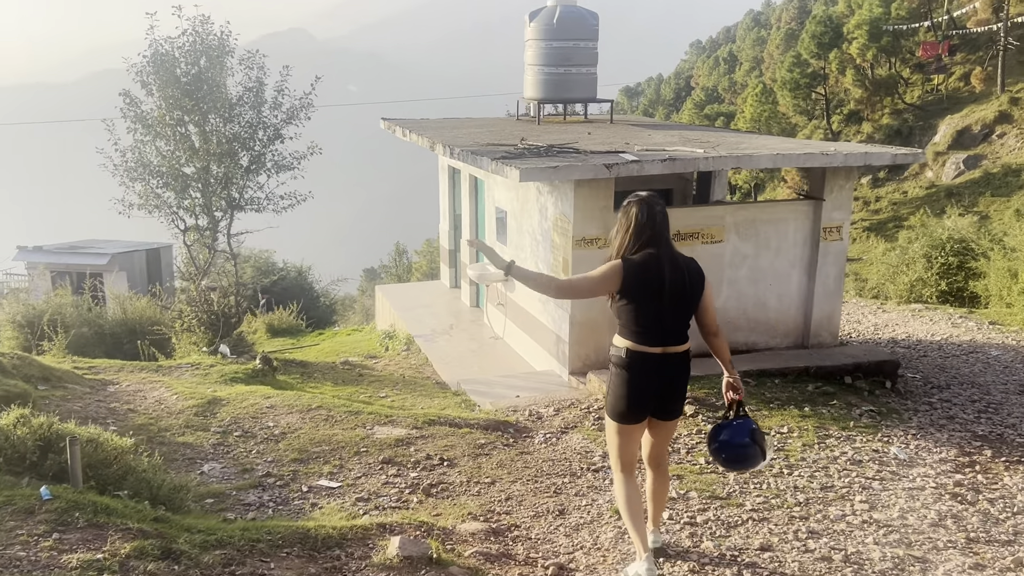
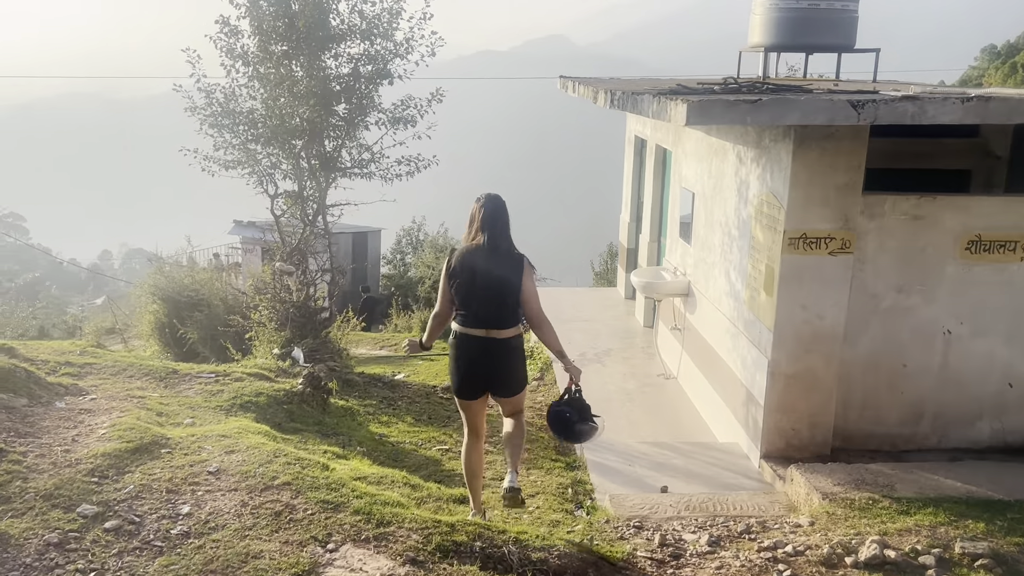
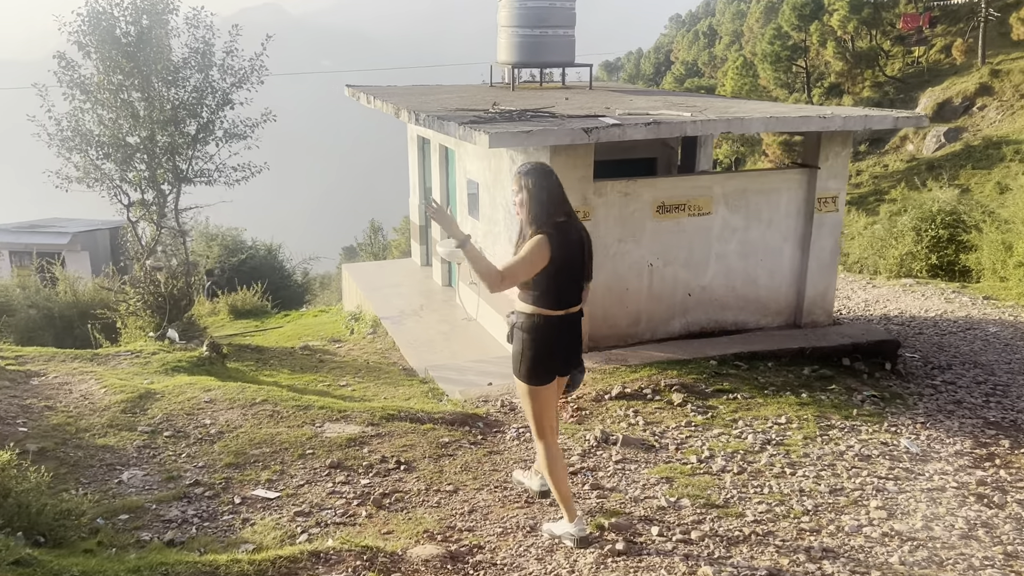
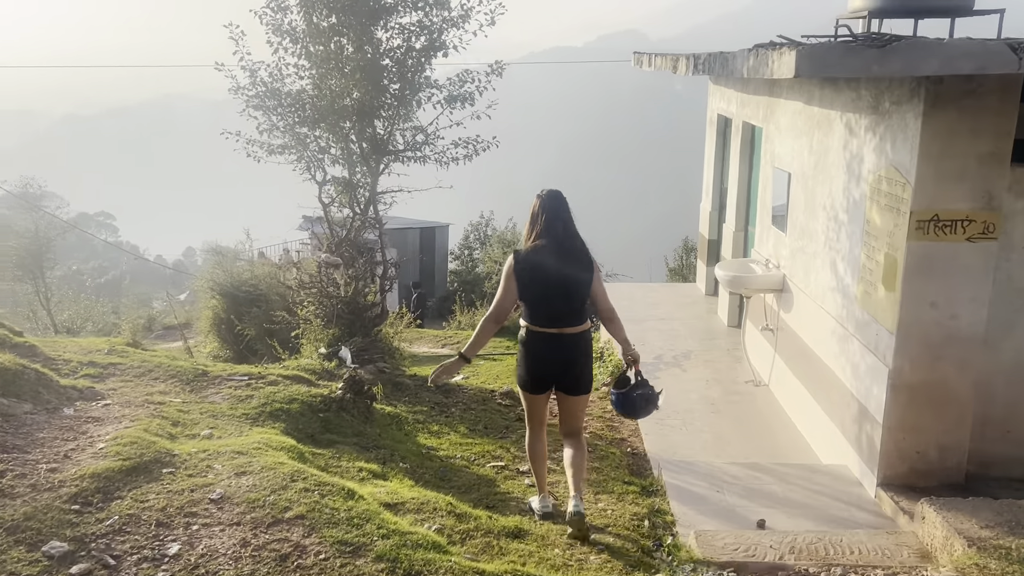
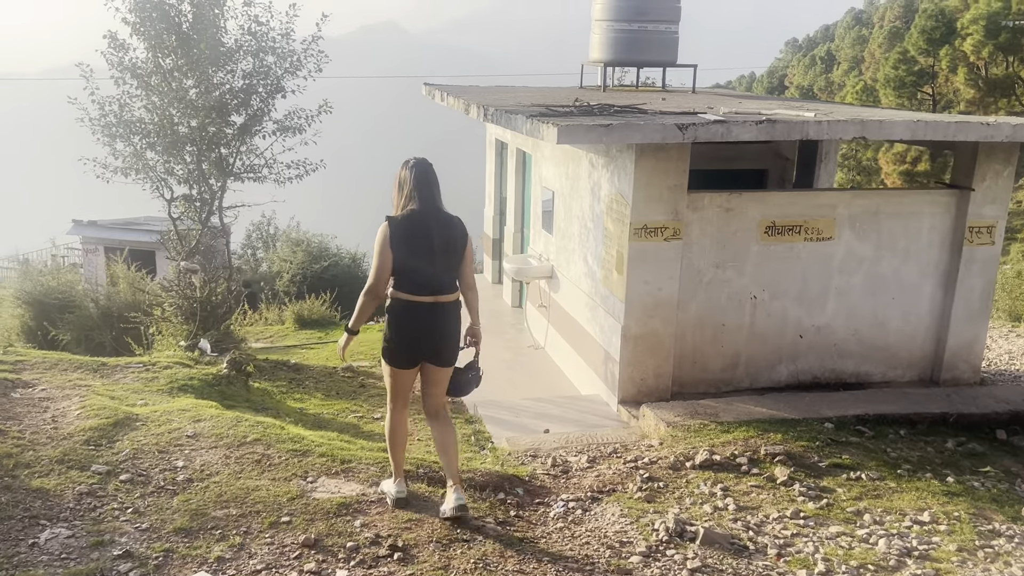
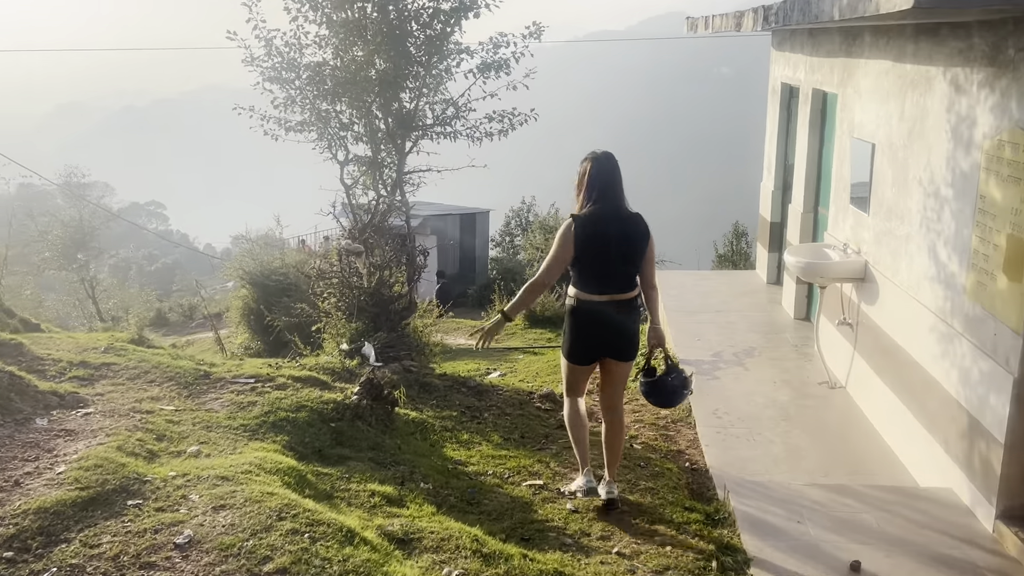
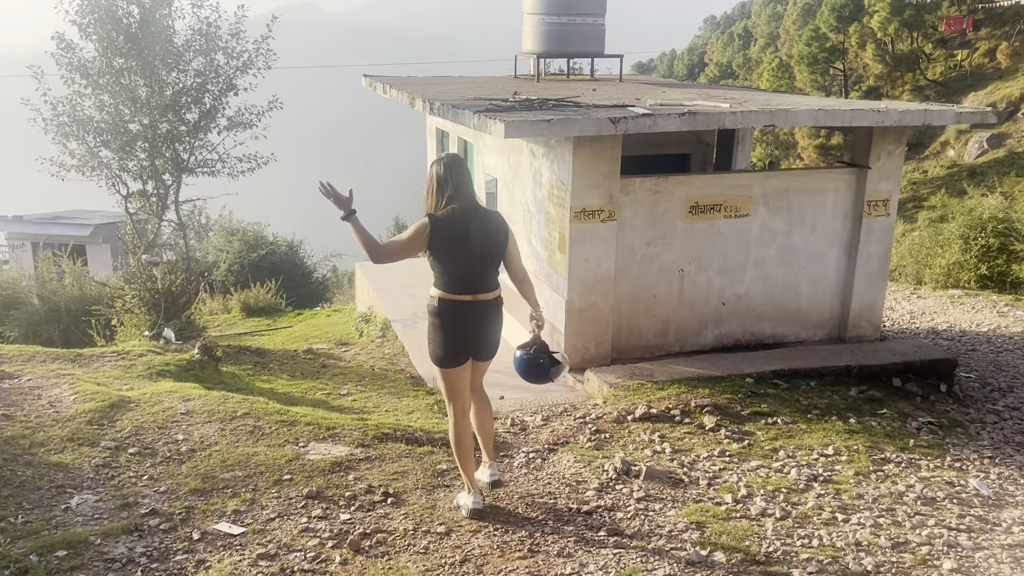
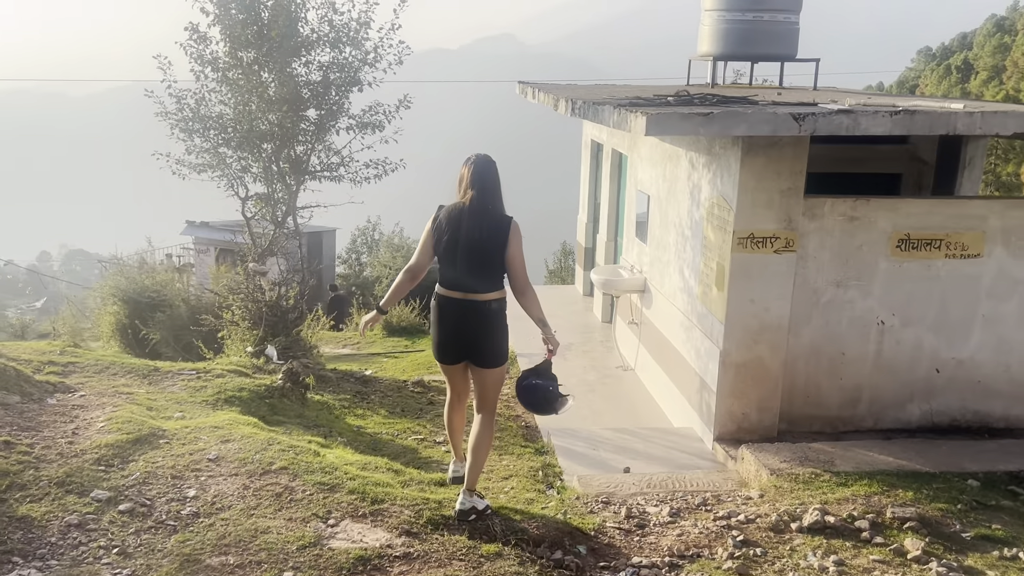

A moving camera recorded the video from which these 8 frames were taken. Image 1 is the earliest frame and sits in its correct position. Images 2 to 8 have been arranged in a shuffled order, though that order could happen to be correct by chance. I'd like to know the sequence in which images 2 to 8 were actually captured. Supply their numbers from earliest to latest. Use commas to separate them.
3, 7, 5, 8, 2, 4, 6
